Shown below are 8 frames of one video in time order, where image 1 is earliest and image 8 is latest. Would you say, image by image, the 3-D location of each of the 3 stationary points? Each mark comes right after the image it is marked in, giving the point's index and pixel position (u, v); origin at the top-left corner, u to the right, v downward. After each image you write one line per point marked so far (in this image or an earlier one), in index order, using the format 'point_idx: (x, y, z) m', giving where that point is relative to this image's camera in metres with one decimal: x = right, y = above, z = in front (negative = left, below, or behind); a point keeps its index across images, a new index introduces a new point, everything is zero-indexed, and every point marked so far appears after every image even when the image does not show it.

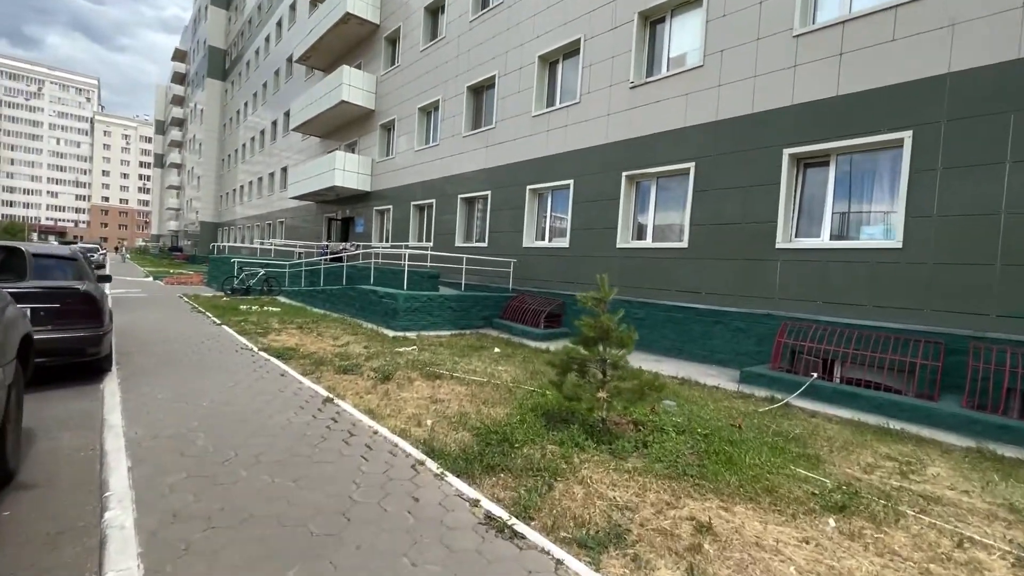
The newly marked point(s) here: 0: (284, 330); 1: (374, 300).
0: (-4.4, -0.8, +9.1) m
1: (-3.1, -0.3, +10.7) m
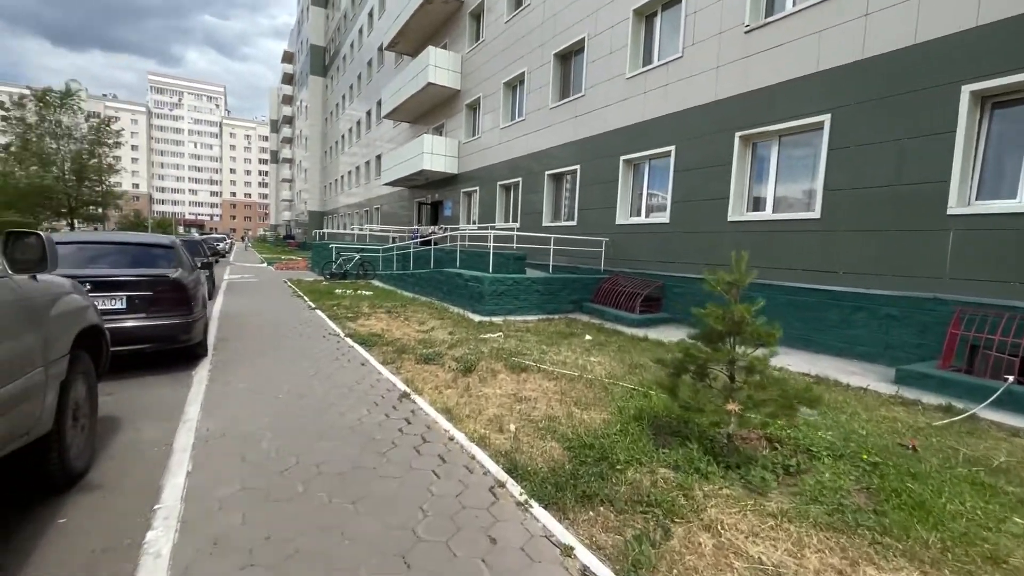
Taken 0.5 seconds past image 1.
0: (-2.7, -0.5, +9.1) m
1: (-1.1, +0.1, +10.4) m
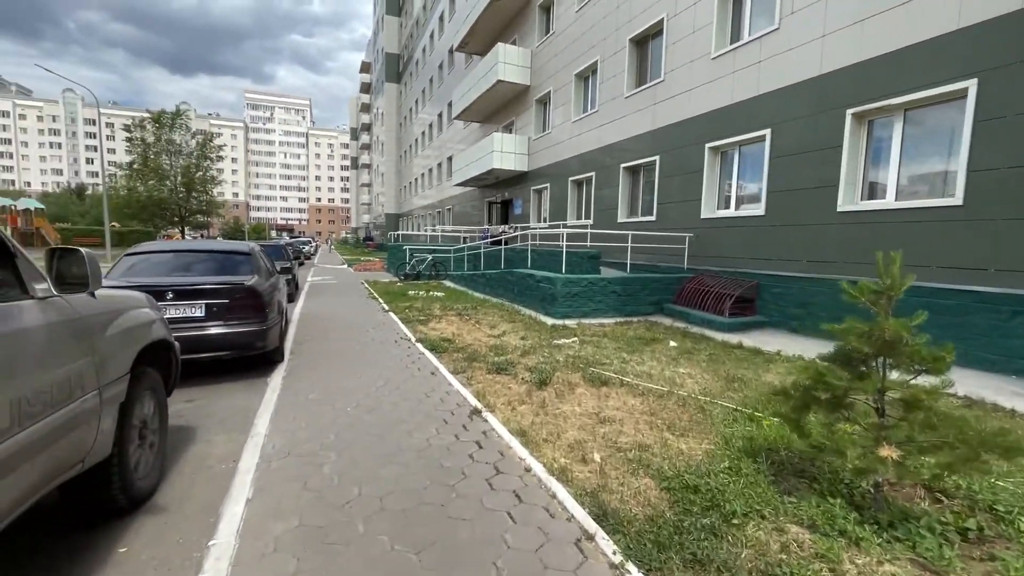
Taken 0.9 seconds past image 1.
0: (-1.3, -0.5, +9.0) m
1: (+0.4, +0.1, +10.1) m
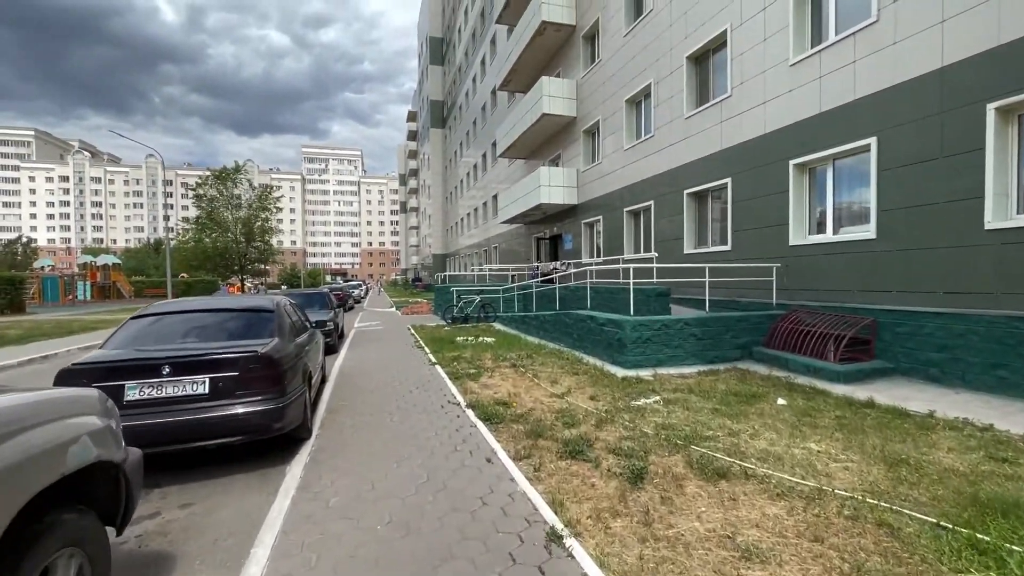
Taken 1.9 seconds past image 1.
0: (-0.3, -1.3, +7.9) m
1: (+1.5, -0.8, +8.9) m
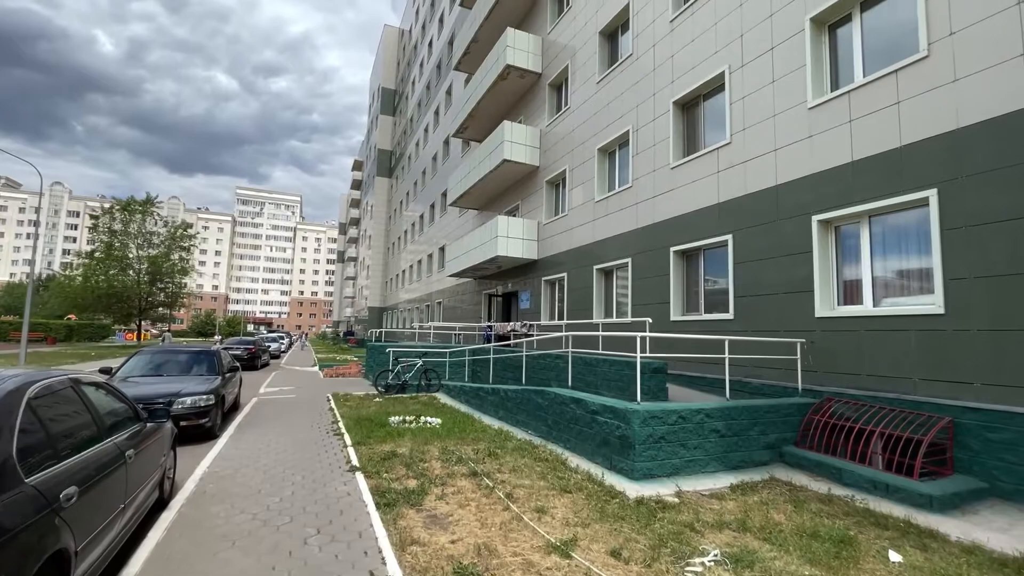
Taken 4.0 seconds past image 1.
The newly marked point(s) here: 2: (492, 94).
0: (-0.7, -2.2, +5.4) m
1: (+1.0, -1.8, +6.6) m
2: (-0.8, +7.5, +18.5) m
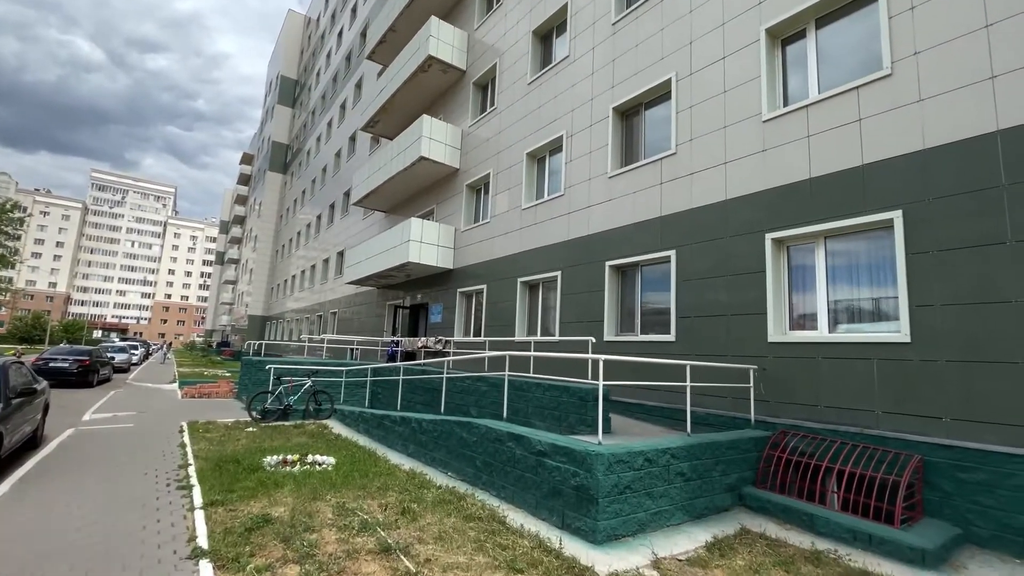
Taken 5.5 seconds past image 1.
0: (-1.3, -2.1, +3.7) m
1: (+0.1, -1.9, +5.3) m
2: (-3.6, +7.1, +16.9) m
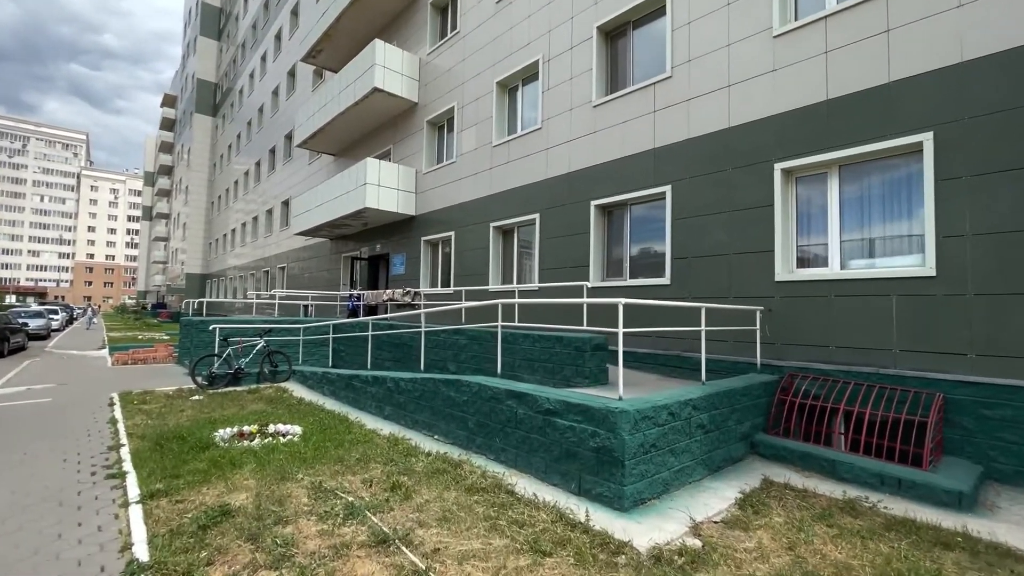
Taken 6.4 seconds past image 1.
0: (-1.1, -1.7, +3.0) m
1: (+0.2, -1.3, +4.6) m
2: (-4.8, +8.8, +14.9) m
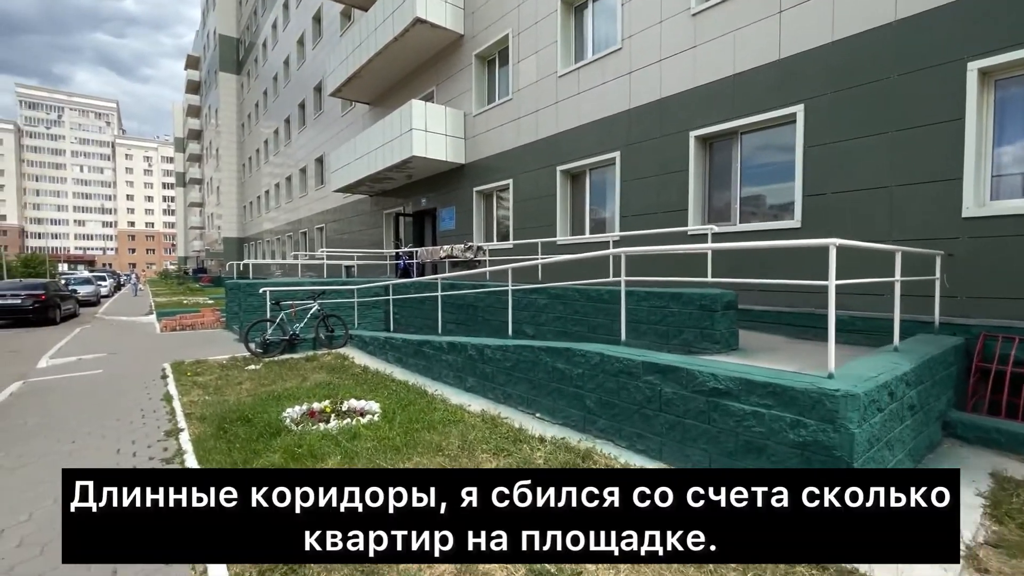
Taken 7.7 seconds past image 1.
0: (0.0, -1.4, +2.0) m
1: (+1.3, -0.8, +3.6) m
2: (-3.4, +10.0, +13.2) m
